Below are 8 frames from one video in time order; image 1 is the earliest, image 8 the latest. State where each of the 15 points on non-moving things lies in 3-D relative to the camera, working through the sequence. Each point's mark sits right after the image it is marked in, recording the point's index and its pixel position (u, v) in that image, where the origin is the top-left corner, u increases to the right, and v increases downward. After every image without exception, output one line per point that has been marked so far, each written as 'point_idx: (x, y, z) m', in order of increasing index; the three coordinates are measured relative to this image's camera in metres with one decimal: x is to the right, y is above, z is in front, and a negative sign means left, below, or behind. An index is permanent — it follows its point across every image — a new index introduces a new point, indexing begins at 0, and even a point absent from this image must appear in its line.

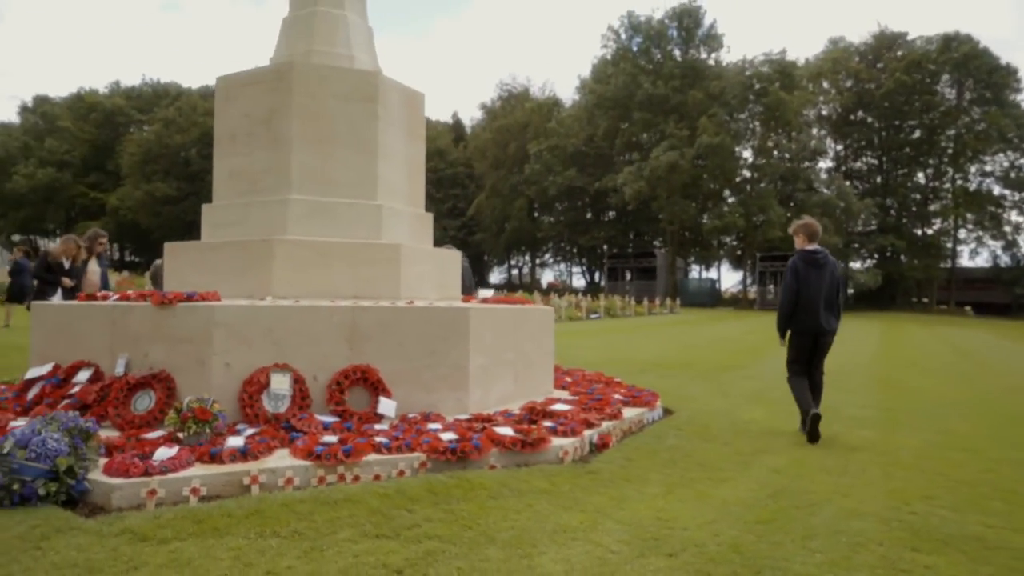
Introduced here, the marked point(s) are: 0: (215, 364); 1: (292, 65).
0: (-2.0, -0.5, +4.7) m
1: (-1.9, +1.9, +6.1) m
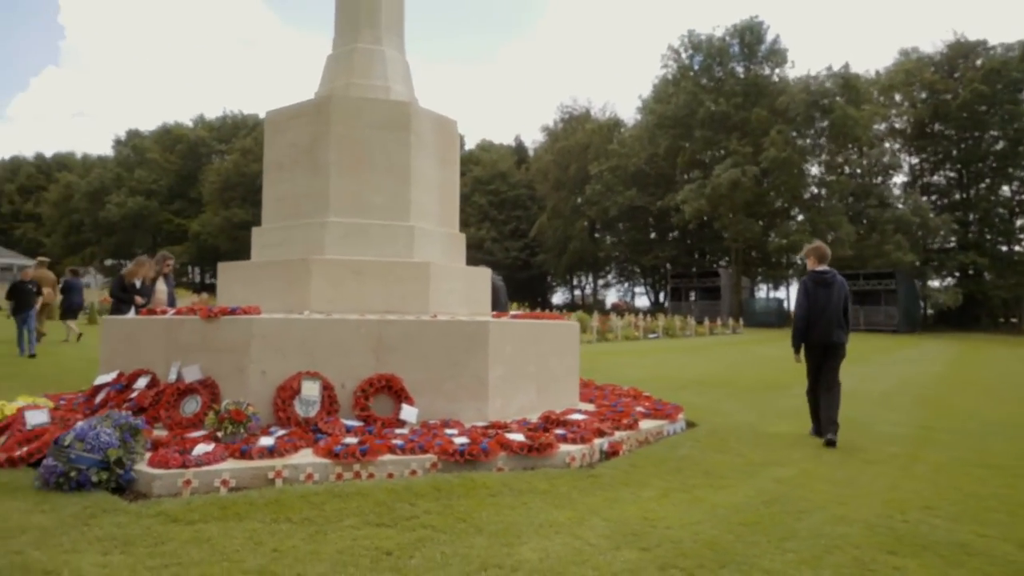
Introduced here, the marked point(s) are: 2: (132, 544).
0: (-1.9, -0.6, +5.2) m
1: (-1.7, +1.8, +6.6) m
2: (-1.7, -1.2, +3.2) m
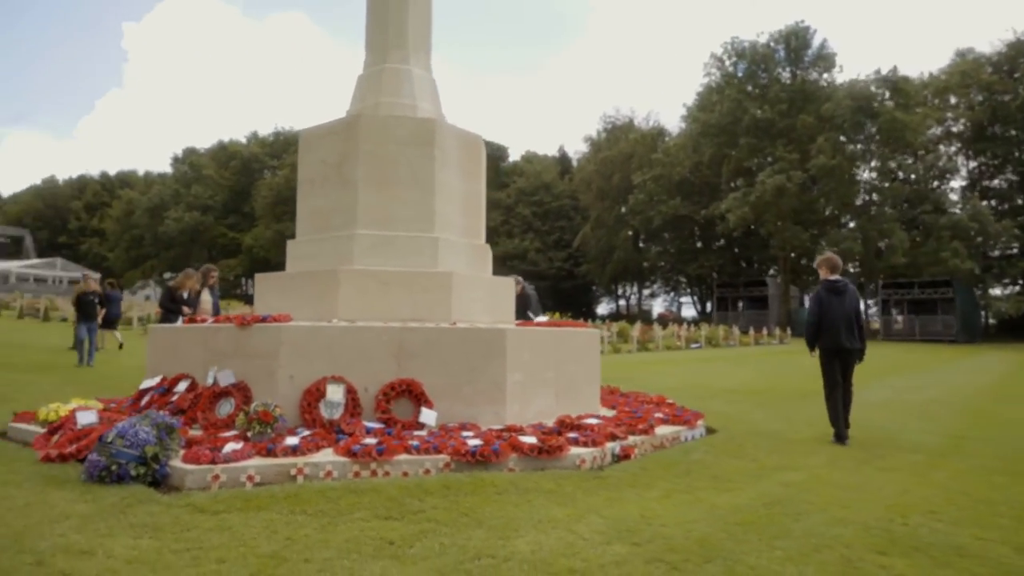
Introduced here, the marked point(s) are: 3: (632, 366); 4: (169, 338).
0: (-1.8, -0.7, +5.5) m
1: (-1.5, +1.7, +7.0) m
2: (-1.8, -1.2, +3.5) m
3: (+2.9, -1.9, +17.1) m
4: (-3.1, -0.5, +6.4) m
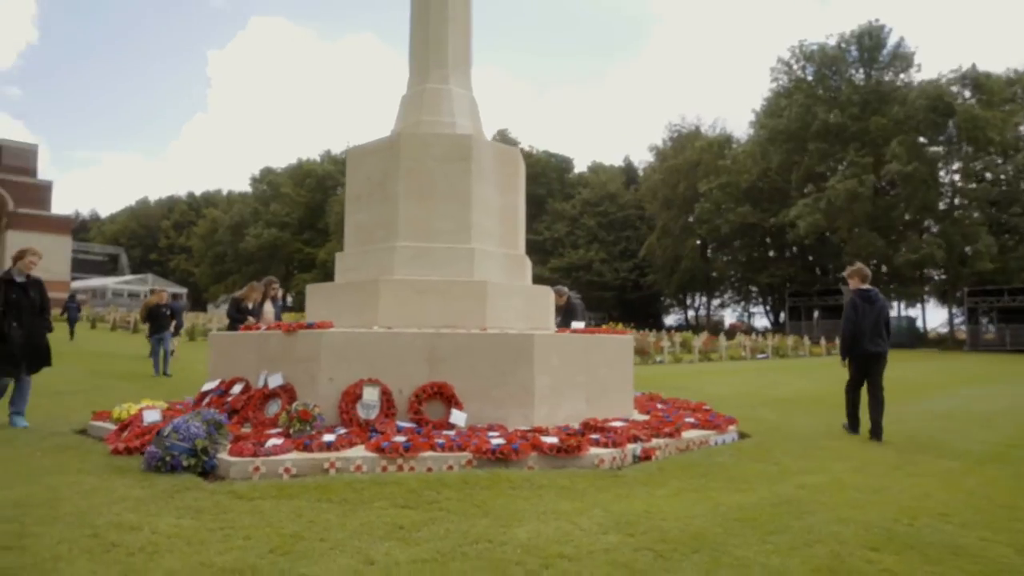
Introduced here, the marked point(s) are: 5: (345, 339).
0: (-1.6, -0.8, +5.9) m
1: (-1.2, +1.6, +7.4) m
2: (-1.7, -1.2, +3.9) m
3: (+4.3, -2.1, +17.0) m
4: (-2.8, -0.6, +6.9) m
5: (-1.4, -0.4, +5.9) m
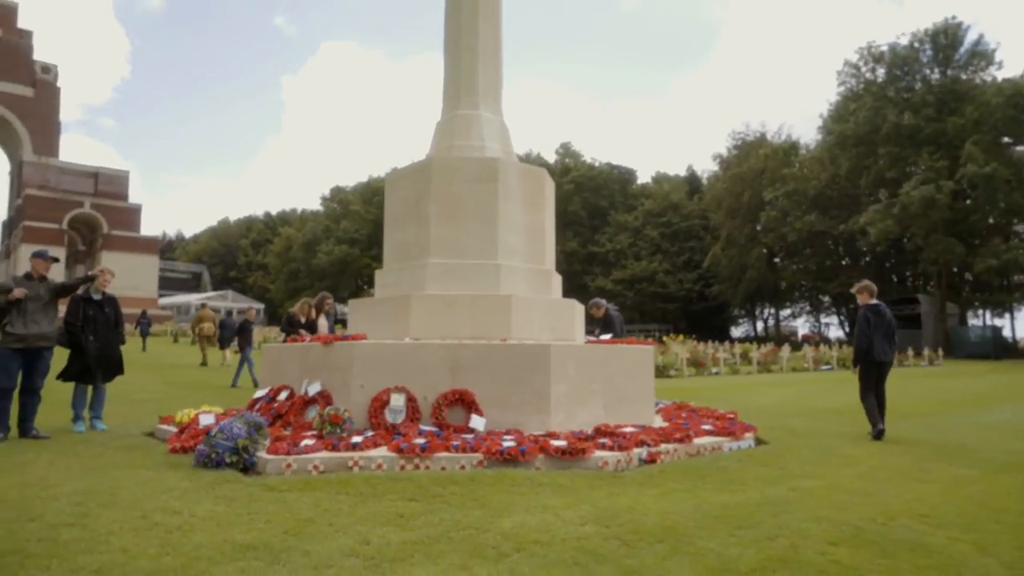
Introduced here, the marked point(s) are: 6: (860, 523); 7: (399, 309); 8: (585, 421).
0: (-1.5, -0.9, +6.5) m
1: (-0.9, +1.4, +7.9) m
2: (-1.8, -1.4, +4.5) m
3: (+5.5, -2.4, +16.9) m
4: (-2.6, -0.7, +7.6) m
5: (-1.3, -0.6, +6.5) m
6: (+2.0, -1.4, +4.1) m
7: (-1.2, -0.2, +7.5) m
8: (+0.7, -1.3, +6.8) m
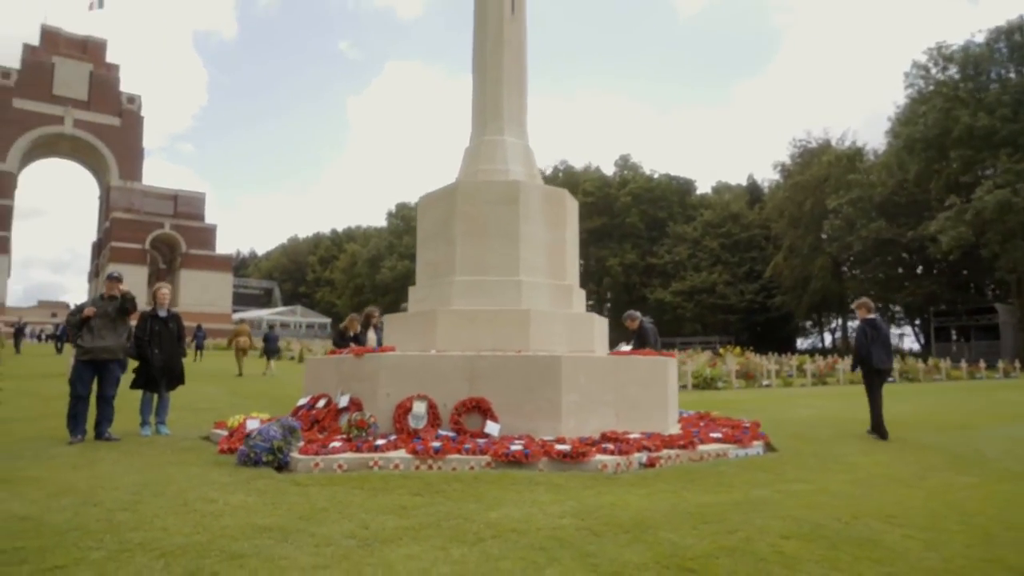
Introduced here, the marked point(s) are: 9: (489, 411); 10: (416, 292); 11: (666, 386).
0: (-1.3, -1.1, +7.1) m
1: (-0.7, +1.3, +8.5) m
2: (-1.8, -1.5, +5.1) m
3: (+6.5, -2.7, +16.8) m
4: (-2.3, -0.9, +8.3) m
5: (-1.1, -0.7, +7.1) m
6: (+2.0, -1.5, +4.4) m
7: (-1.0, -0.4, +8.1) m
8: (+0.9, -1.4, +7.2) m
9: (-0.2, -1.2, +6.8) m
10: (-1.2, -0.1, +8.9) m
11: (+1.7, -1.1, +7.8) m
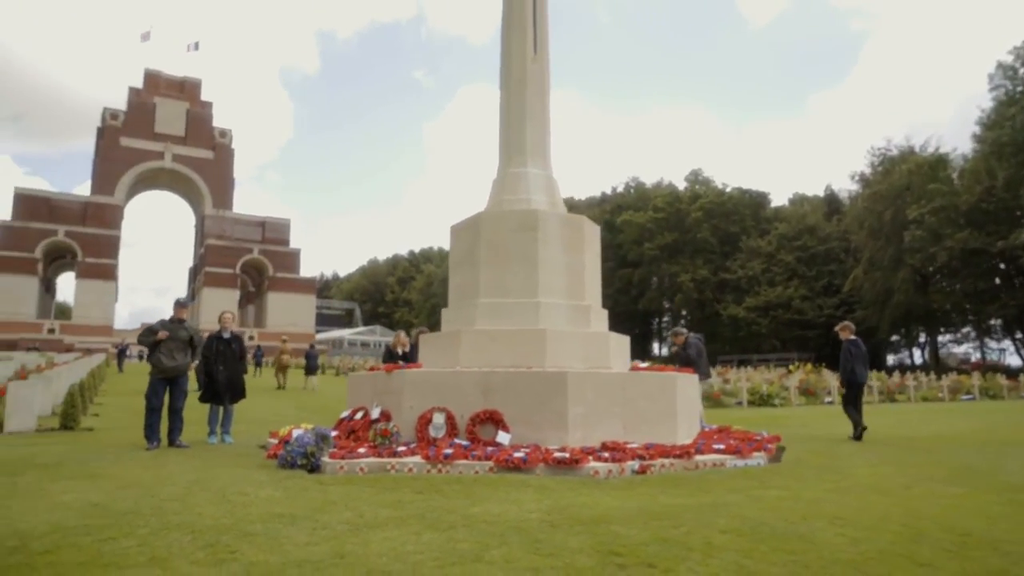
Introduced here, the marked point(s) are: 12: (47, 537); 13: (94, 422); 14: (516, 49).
0: (-1.2, -1.3, +7.9) m
1: (-0.4, +1.0, +9.3) m
2: (-1.9, -1.7, +6.0) m
3: (+7.7, -3.0, +16.6) m
4: (-2.1, -1.2, +9.2) m
5: (-1.0, -1.0, +7.9) m
6: (+1.8, -1.6, +4.8) m
7: (-0.7, -0.7, +8.9) m
8: (+1.0, -1.7, +7.7) m
9: (-0.1, -1.4, +7.5) m
10: (-0.9, -0.4, +9.7) m
11: (+1.9, -1.3, +8.3) m
12: (-2.9, -1.6, +4.4) m
13: (-7.6, -2.4, +12.7) m
14: (+0.1, +3.5, +10.1) m
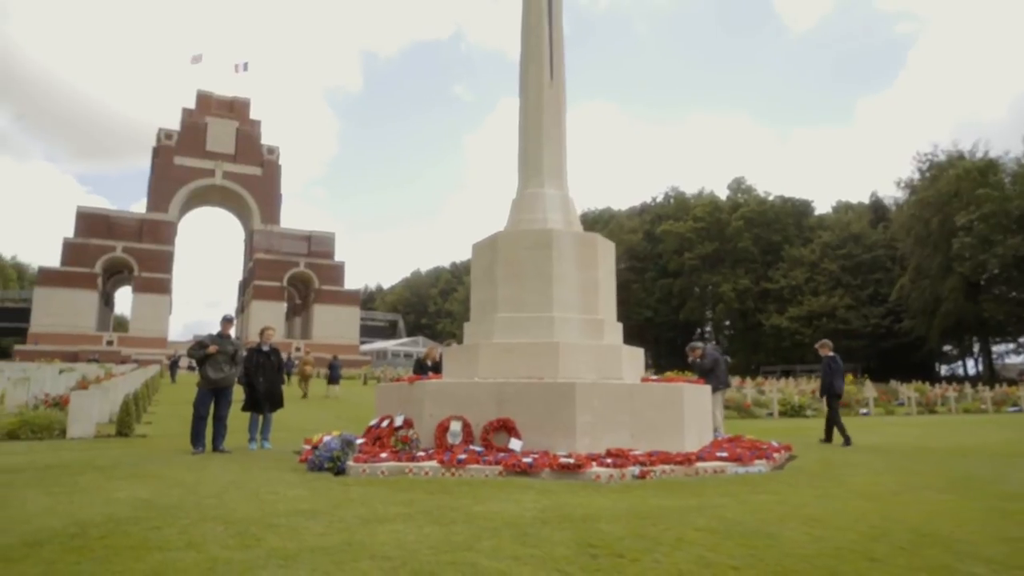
0: (-1.0, -1.5, +8.4) m
1: (-0.2, +0.8, +9.8) m
2: (-1.8, -1.9, +6.6) m
3: (+8.4, -3.3, +16.6) m
4: (-1.8, -1.5, +9.8) m
5: (-0.8, -1.2, +8.4) m
6: (+1.7, -1.7, +5.2) m
7: (-0.5, -0.9, +9.4) m
8: (+1.1, -1.8, +8.1) m
9: (0.0, -1.6, +8.0) m
10: (-0.6, -0.6, +10.2) m
11: (+2.1, -1.5, +8.7) m
12: (-3.0, -1.7, +5.1) m
13: (-7.1, -2.7, +13.6) m
14: (+0.3, +3.2, +10.7) m
